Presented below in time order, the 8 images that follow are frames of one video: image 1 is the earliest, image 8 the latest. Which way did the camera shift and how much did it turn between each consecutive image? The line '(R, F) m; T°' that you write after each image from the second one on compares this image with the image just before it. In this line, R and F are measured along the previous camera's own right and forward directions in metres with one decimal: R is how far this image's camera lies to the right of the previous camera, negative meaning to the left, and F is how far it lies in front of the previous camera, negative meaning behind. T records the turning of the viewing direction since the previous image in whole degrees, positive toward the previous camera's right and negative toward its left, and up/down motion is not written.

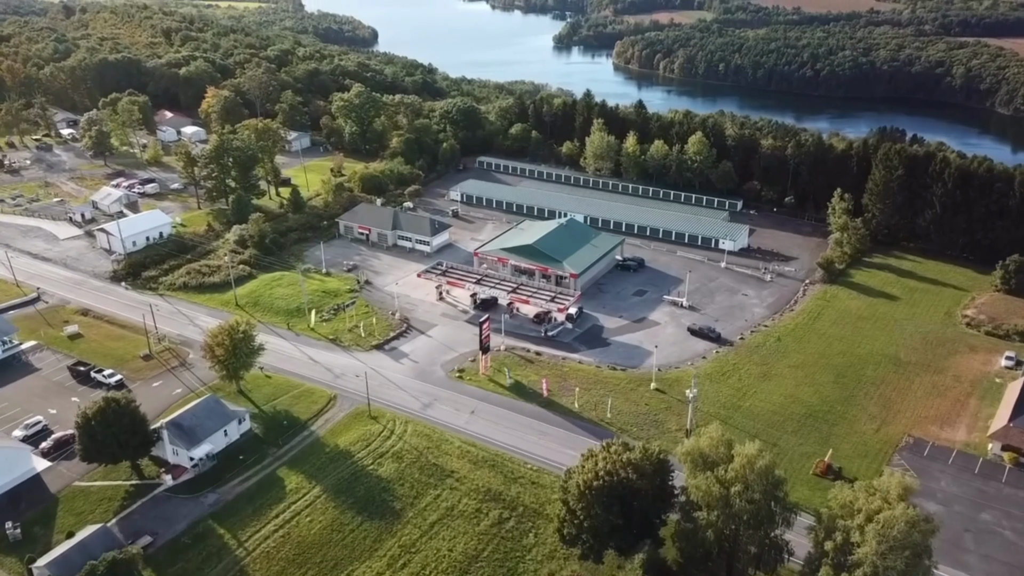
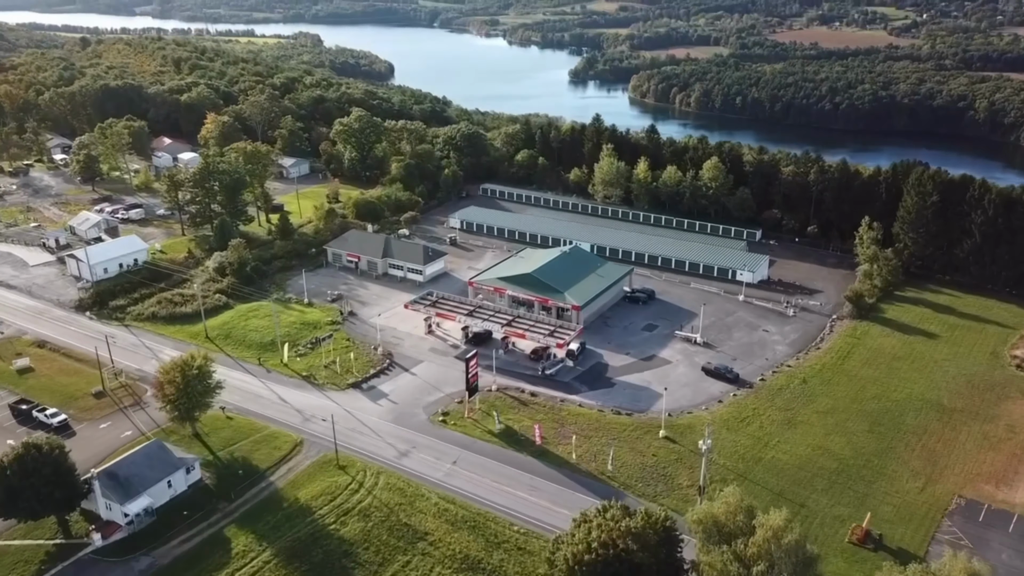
(+1.4, +5.7) m; -1°
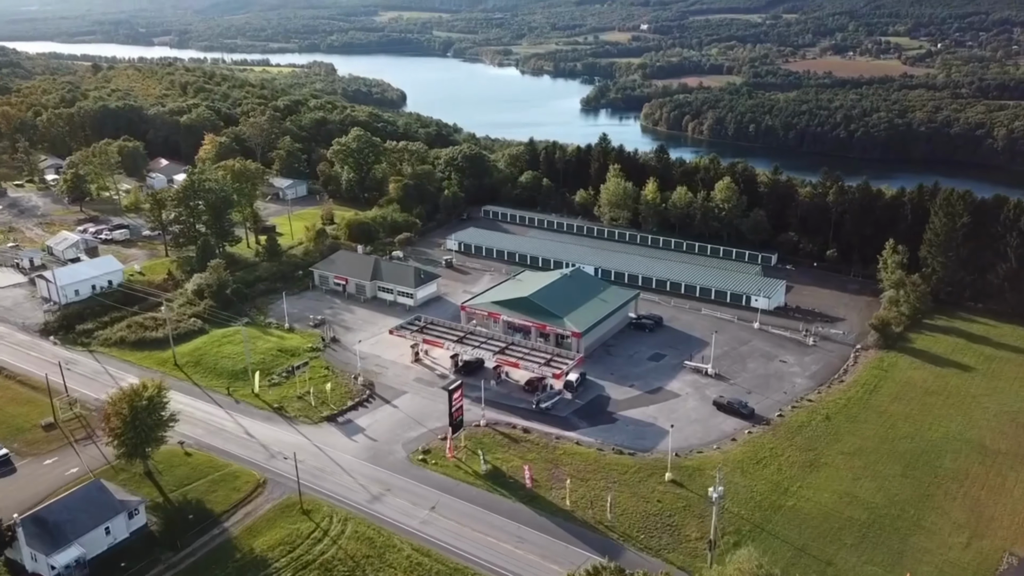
(+1.2, +4.6) m; -1°
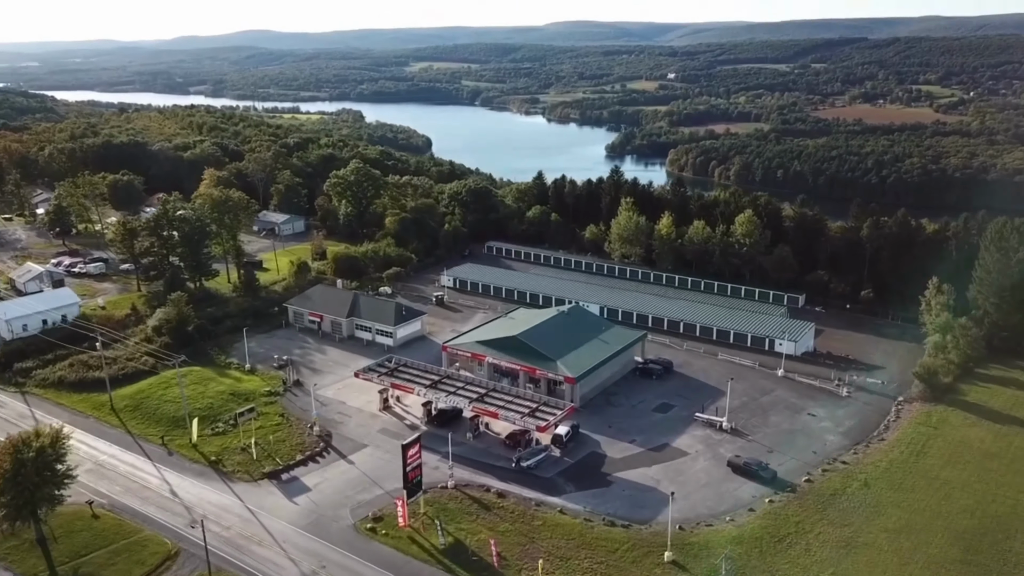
(+2.5, +6.8) m; -2°
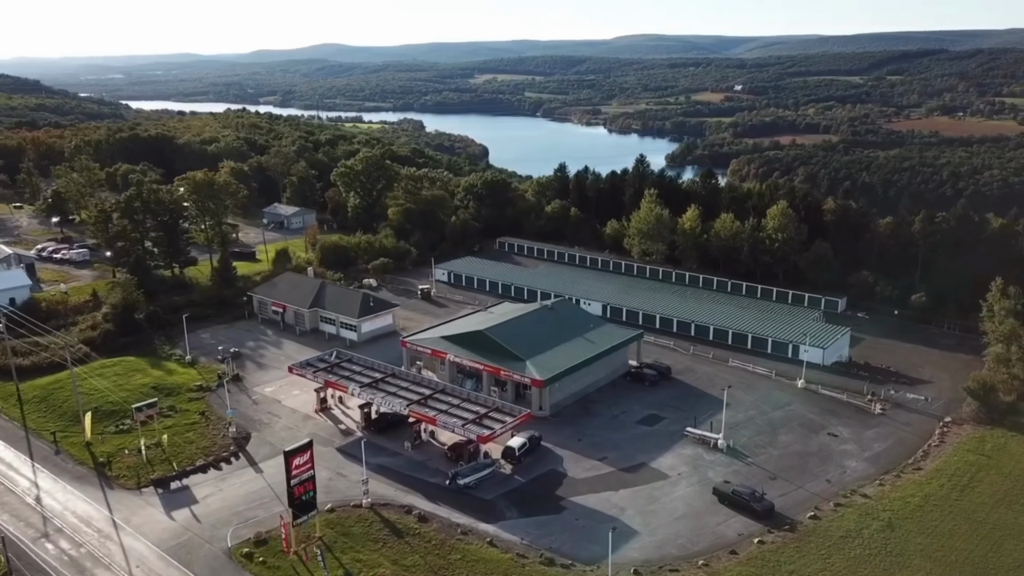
(+5.0, +7.3) m; -4°
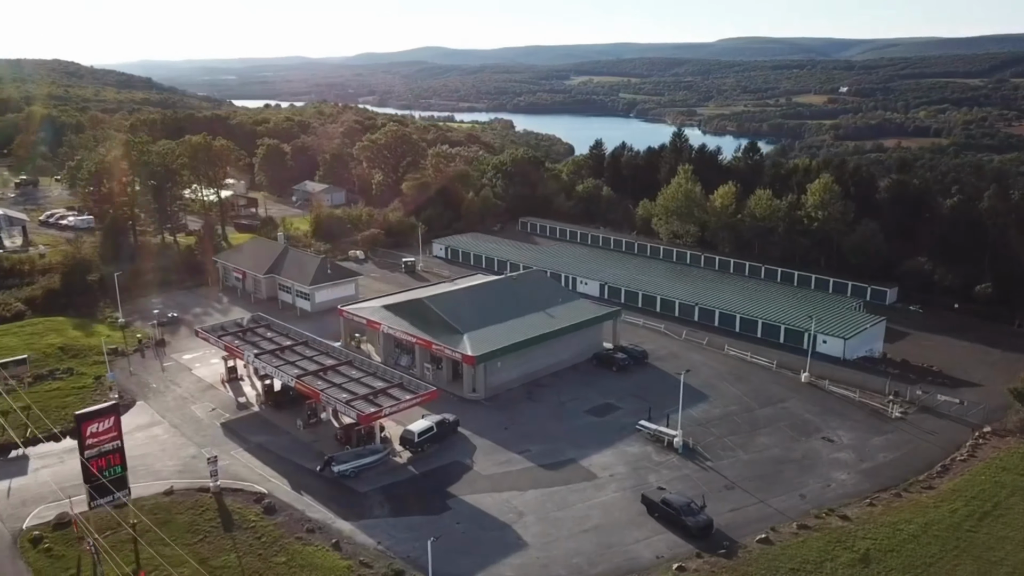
(+6.5, +6.6) m; -7°
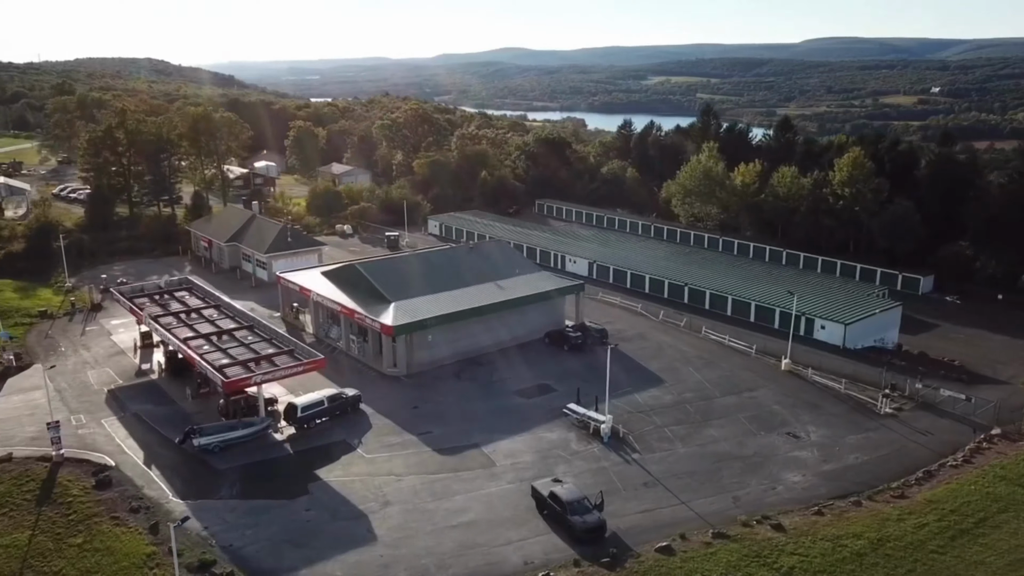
(+5.2, +4.3) m; -5°
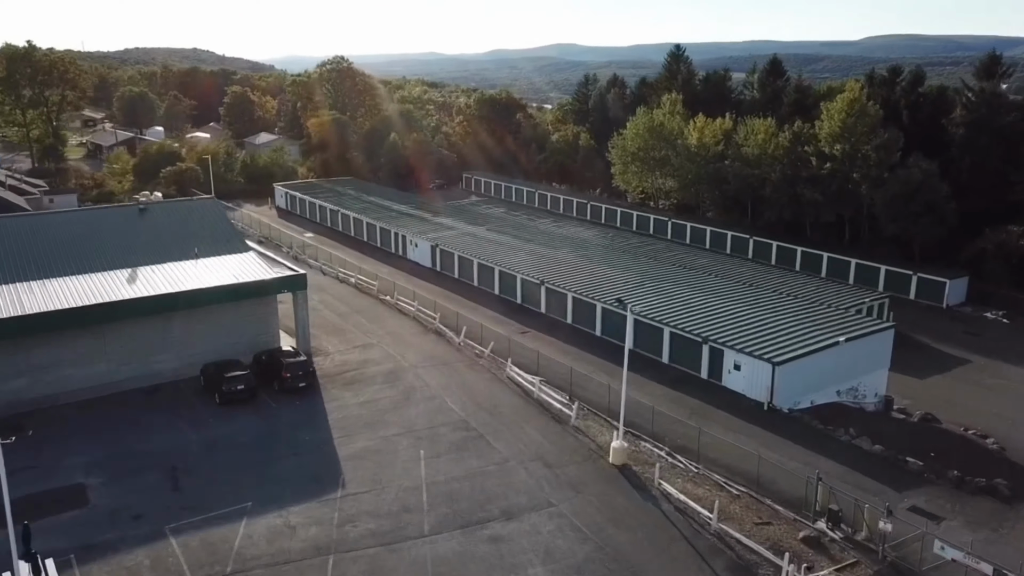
(+8.9, +15.4) m; -3°
